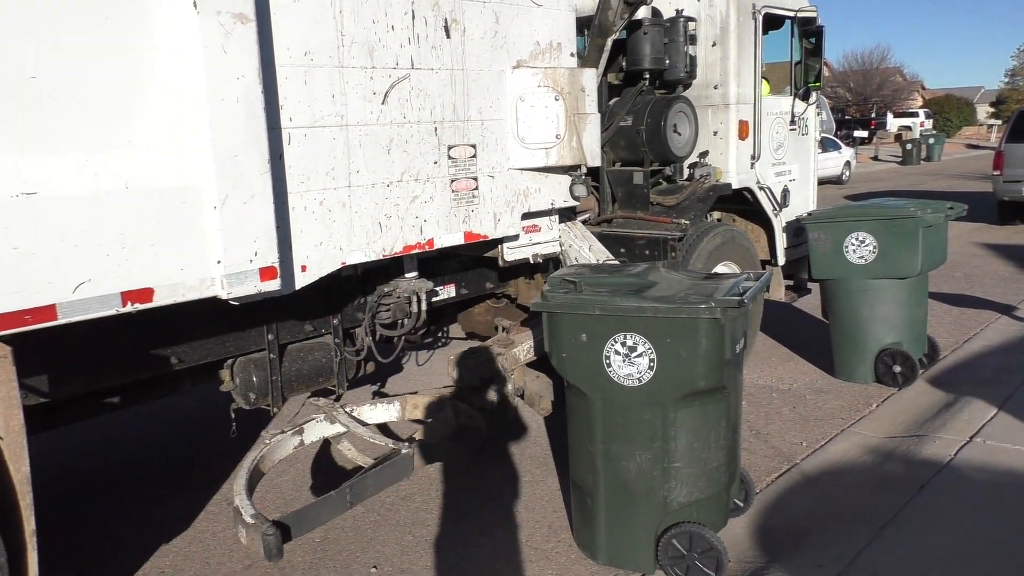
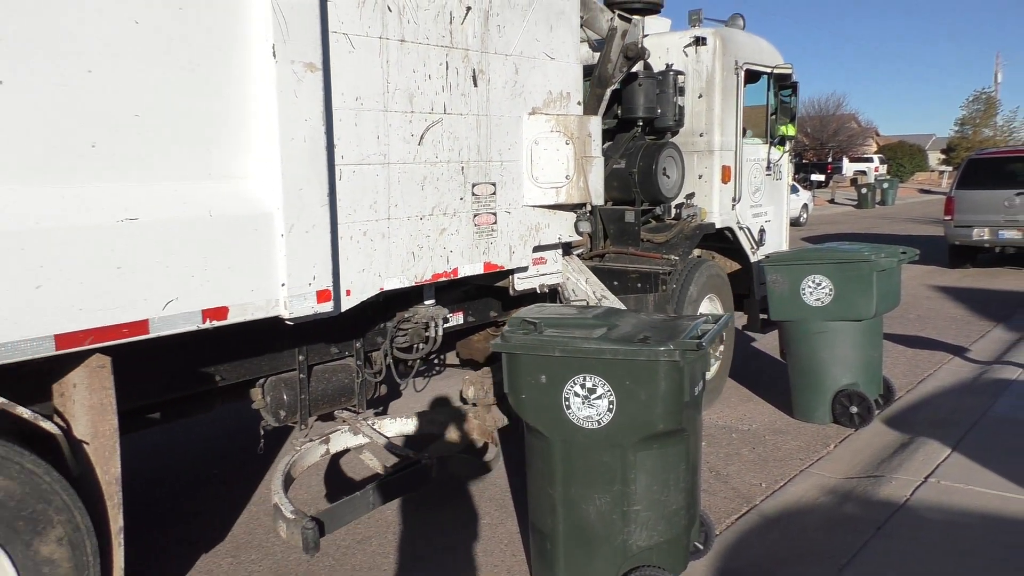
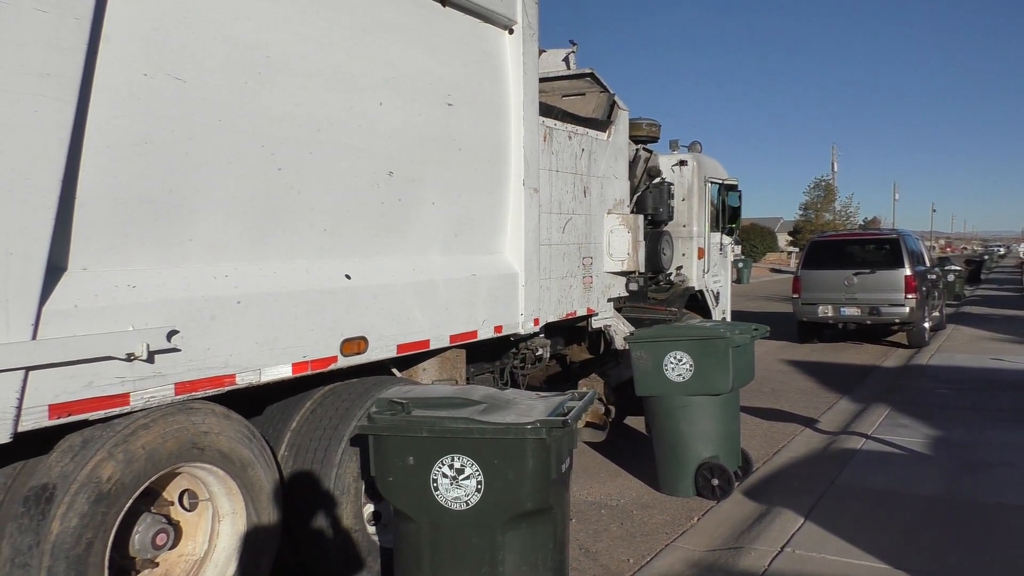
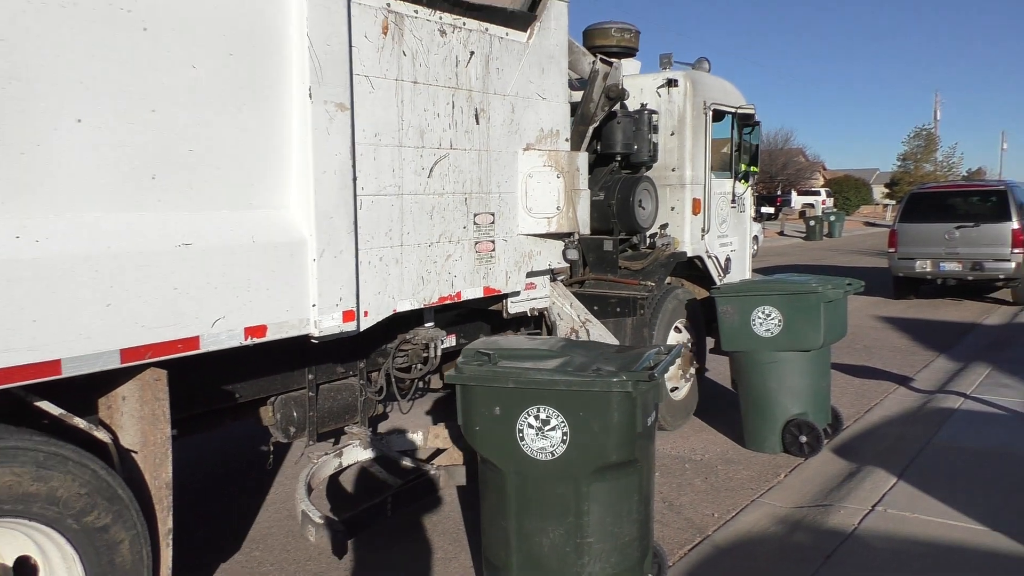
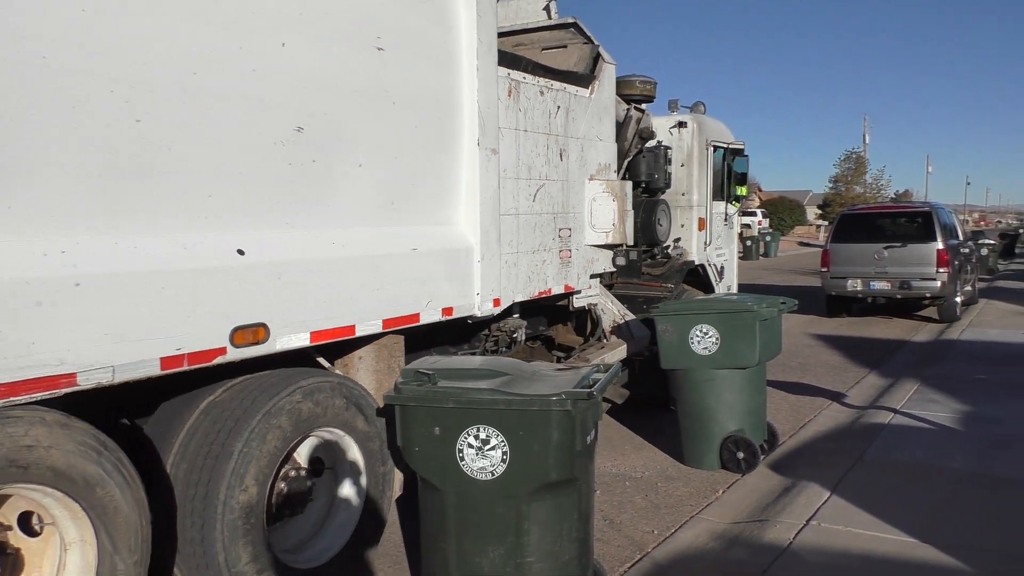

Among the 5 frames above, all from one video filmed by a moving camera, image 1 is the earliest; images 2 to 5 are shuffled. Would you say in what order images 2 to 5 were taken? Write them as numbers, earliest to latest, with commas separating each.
2, 4, 5, 3
